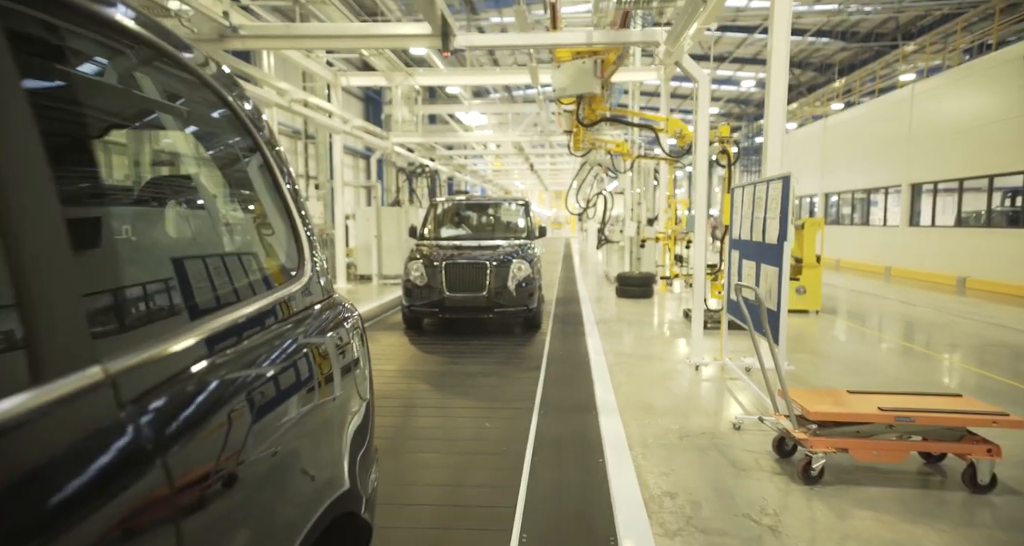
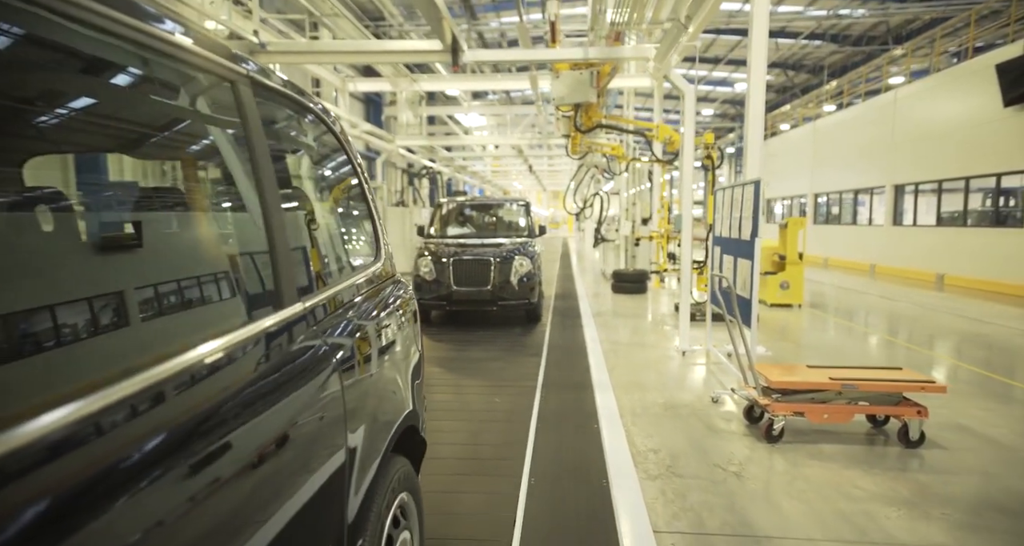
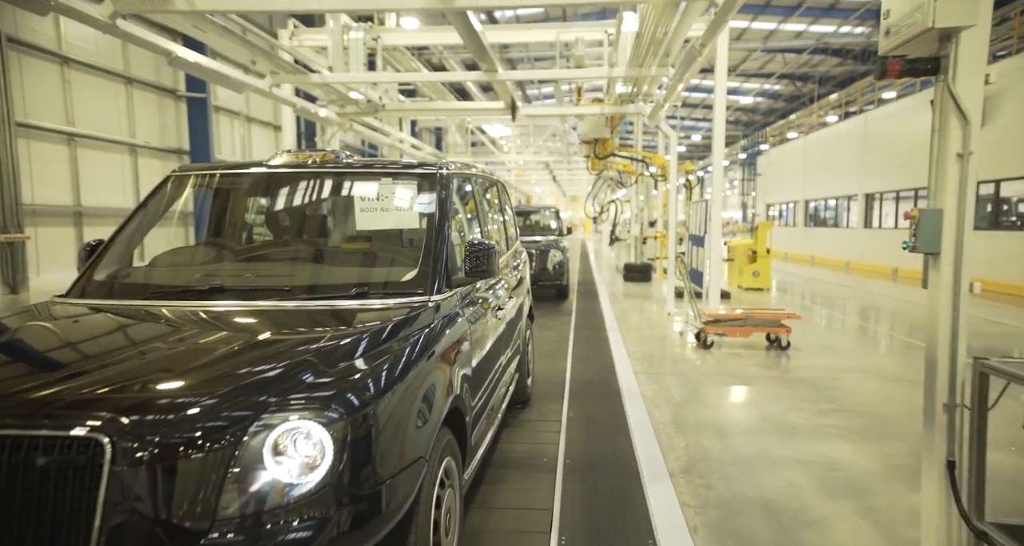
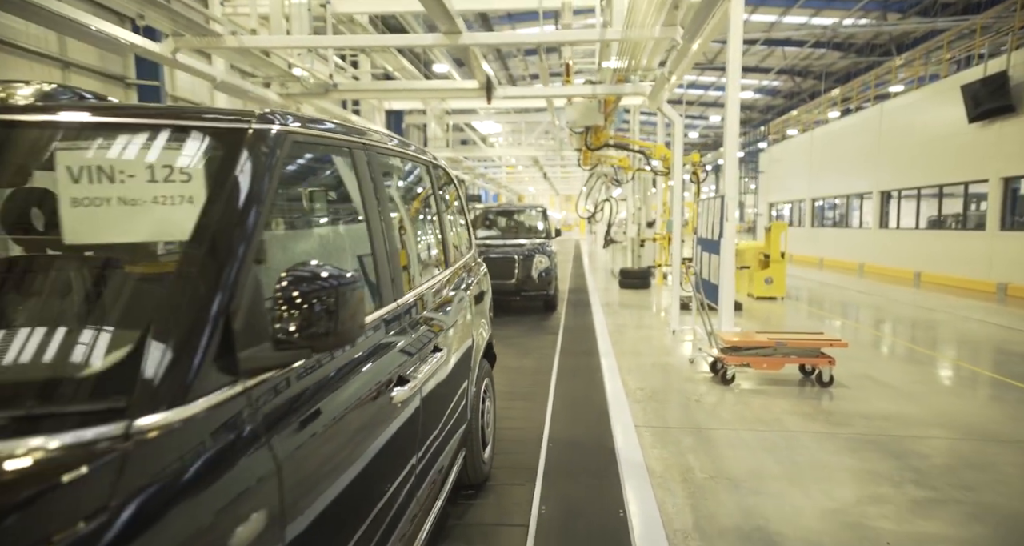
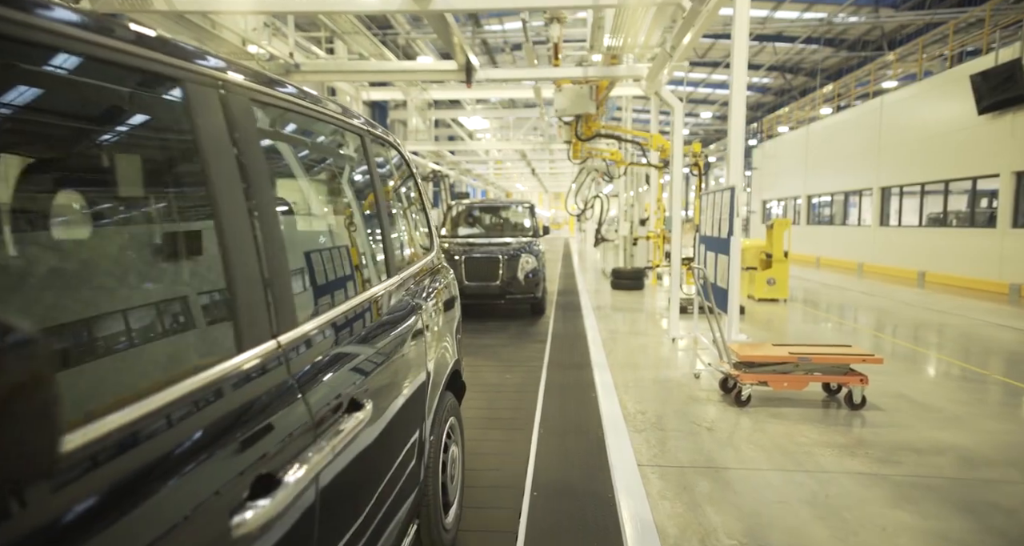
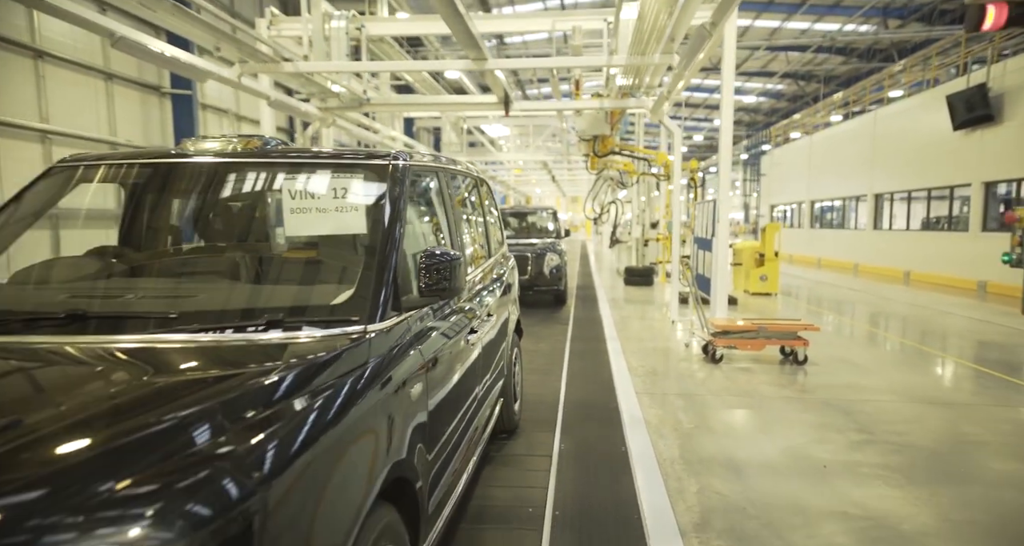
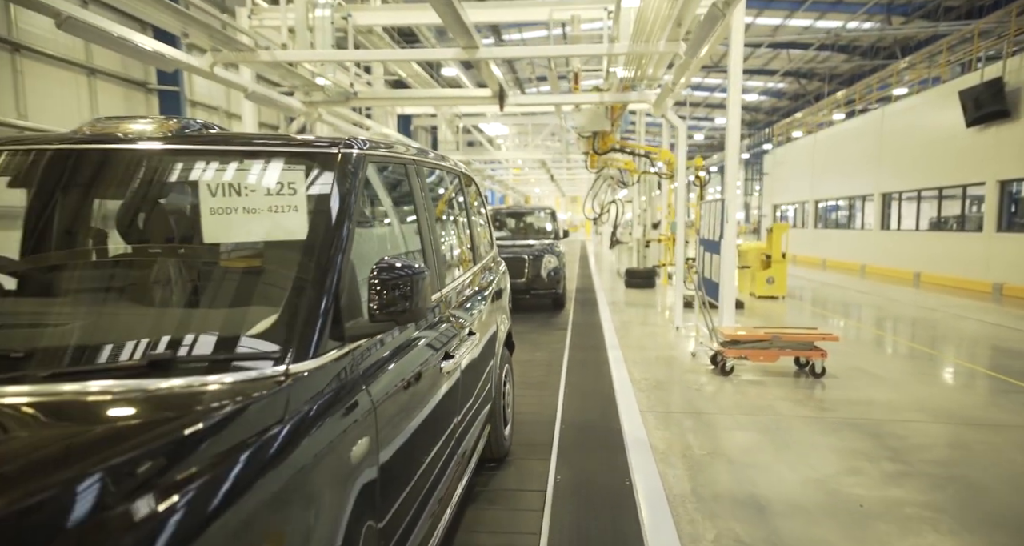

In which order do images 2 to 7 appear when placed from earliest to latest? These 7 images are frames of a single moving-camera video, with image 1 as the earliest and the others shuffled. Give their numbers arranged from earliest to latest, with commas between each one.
2, 5, 4, 7, 6, 3
